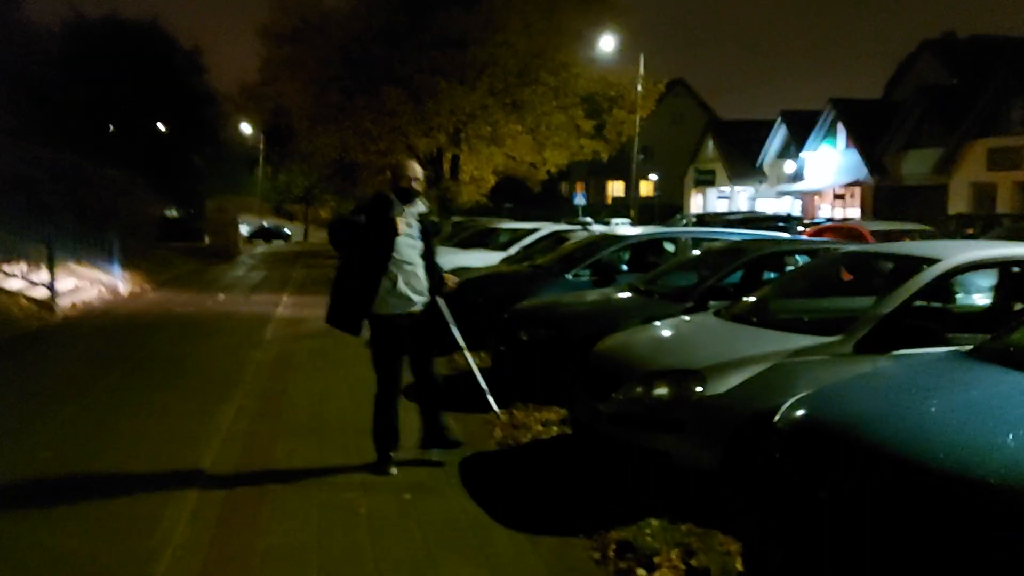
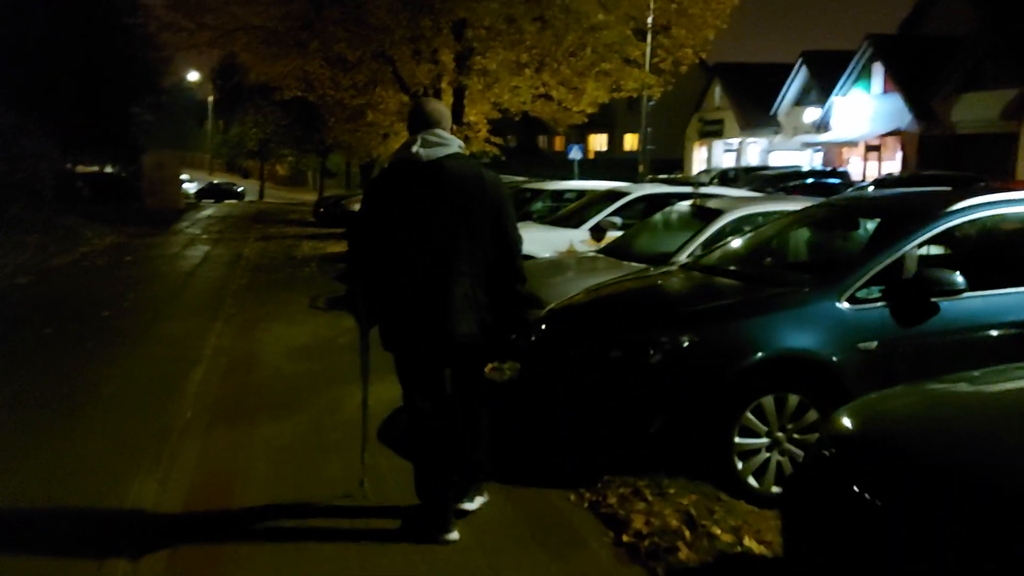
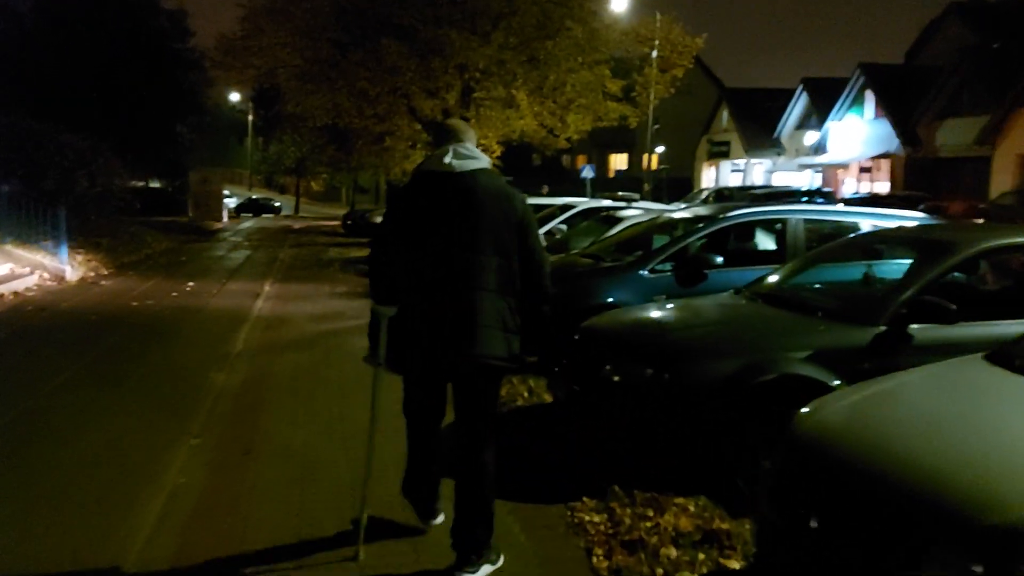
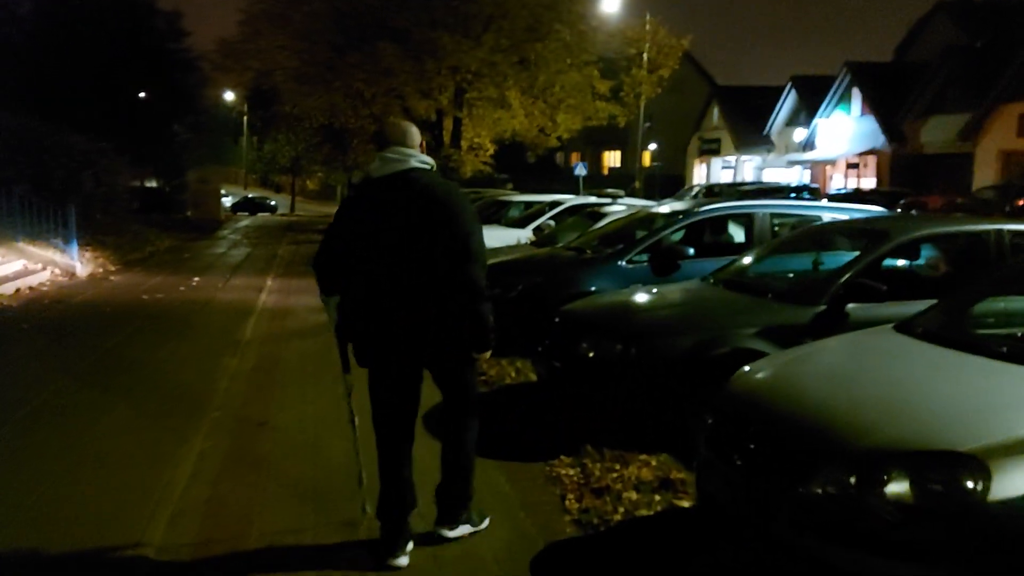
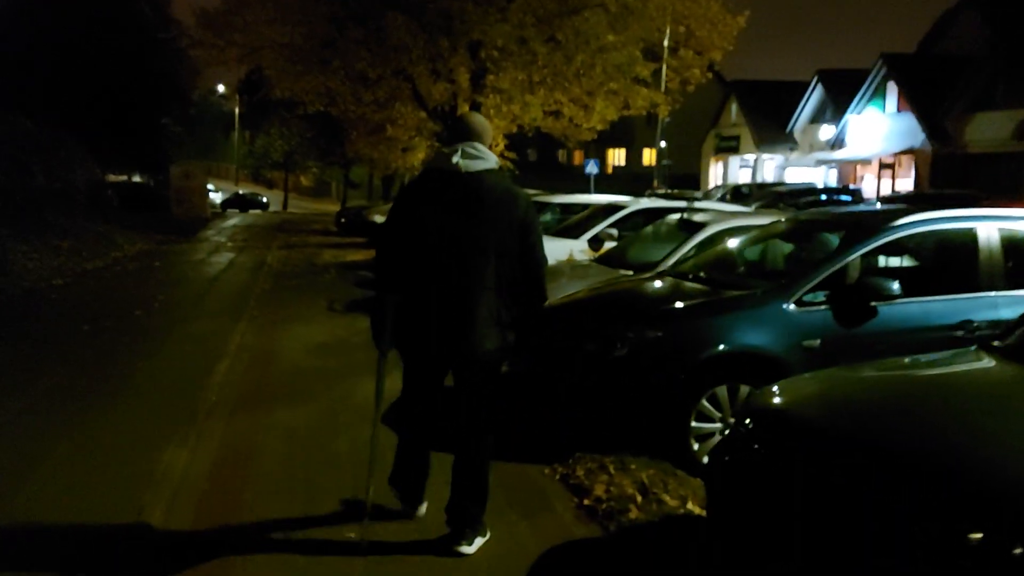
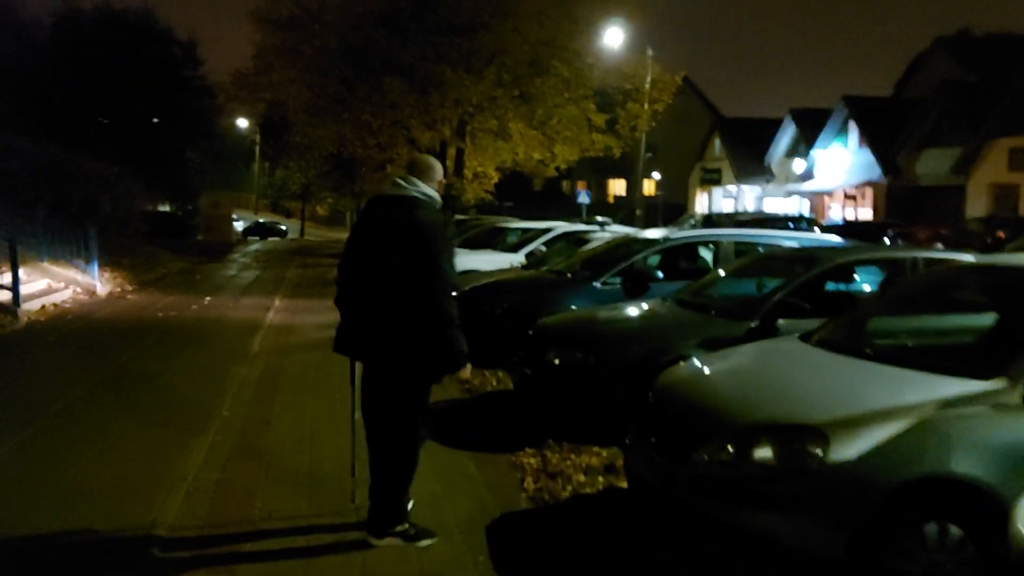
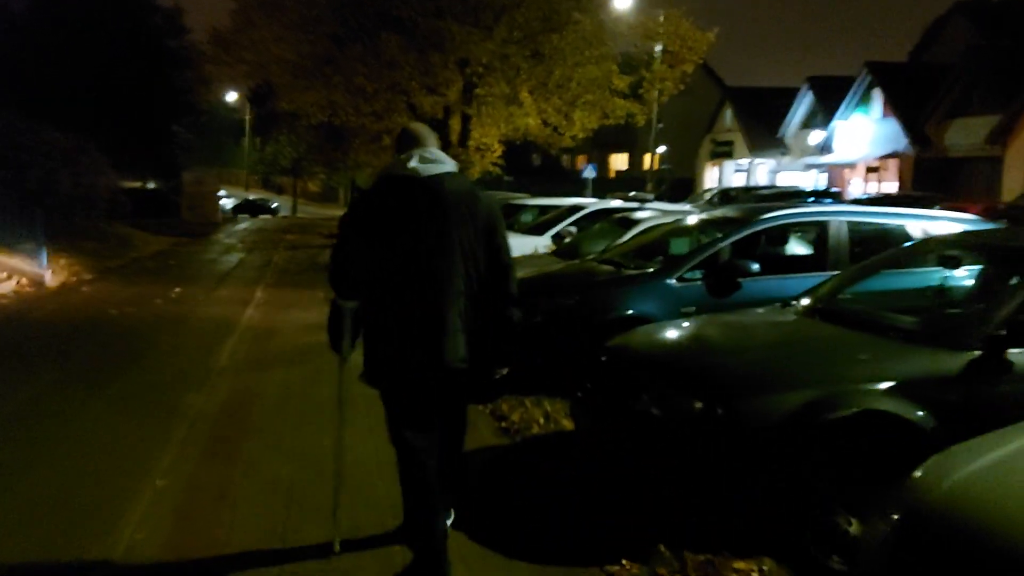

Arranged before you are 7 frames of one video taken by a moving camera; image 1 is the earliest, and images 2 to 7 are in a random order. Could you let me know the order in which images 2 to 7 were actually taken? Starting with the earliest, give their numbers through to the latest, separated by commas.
6, 4, 3, 7, 5, 2
